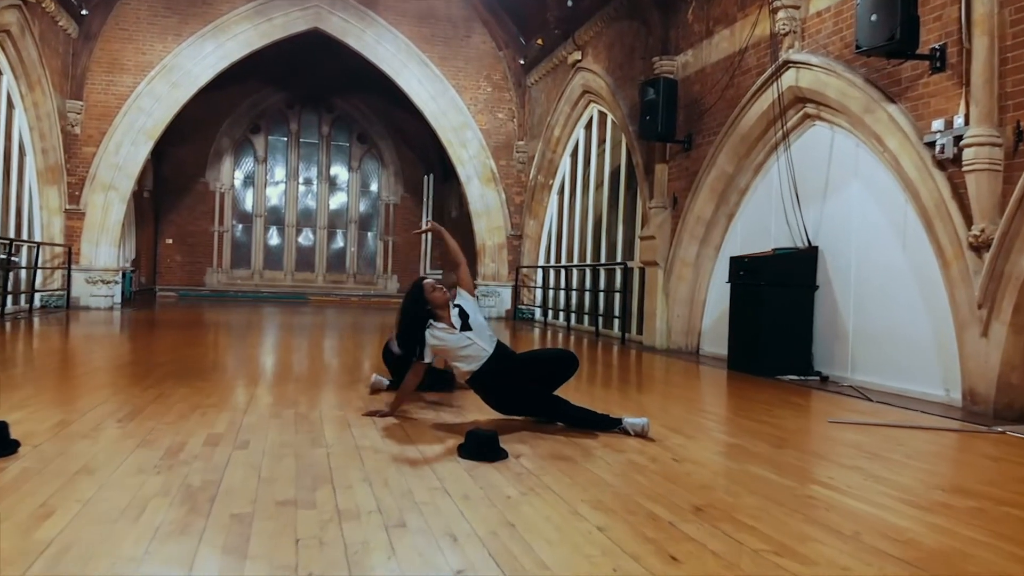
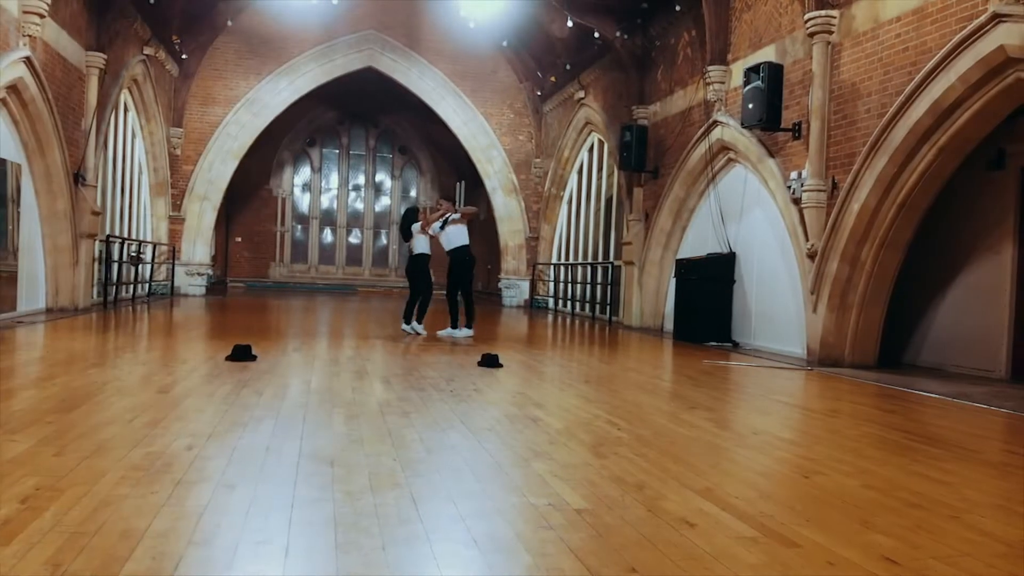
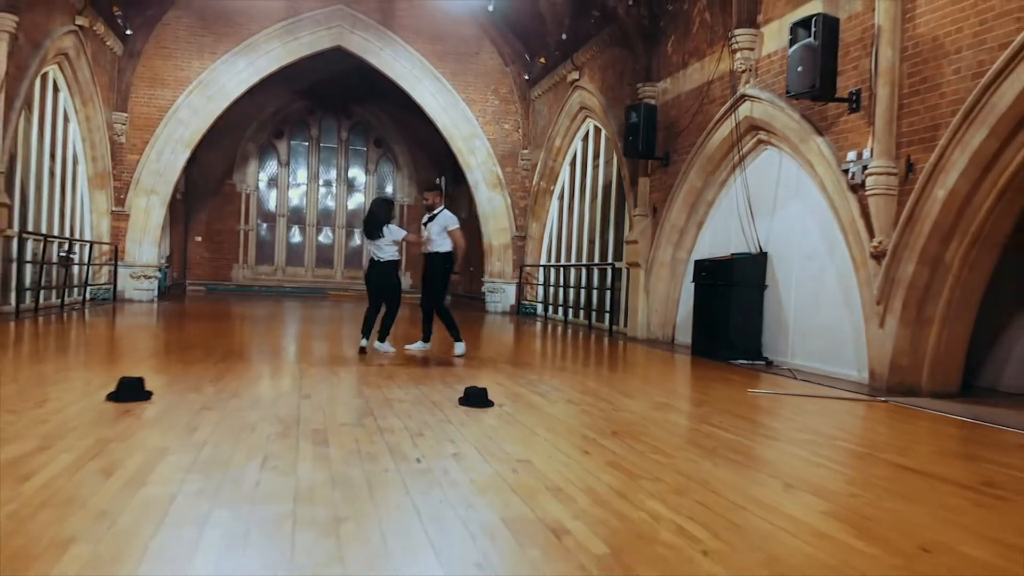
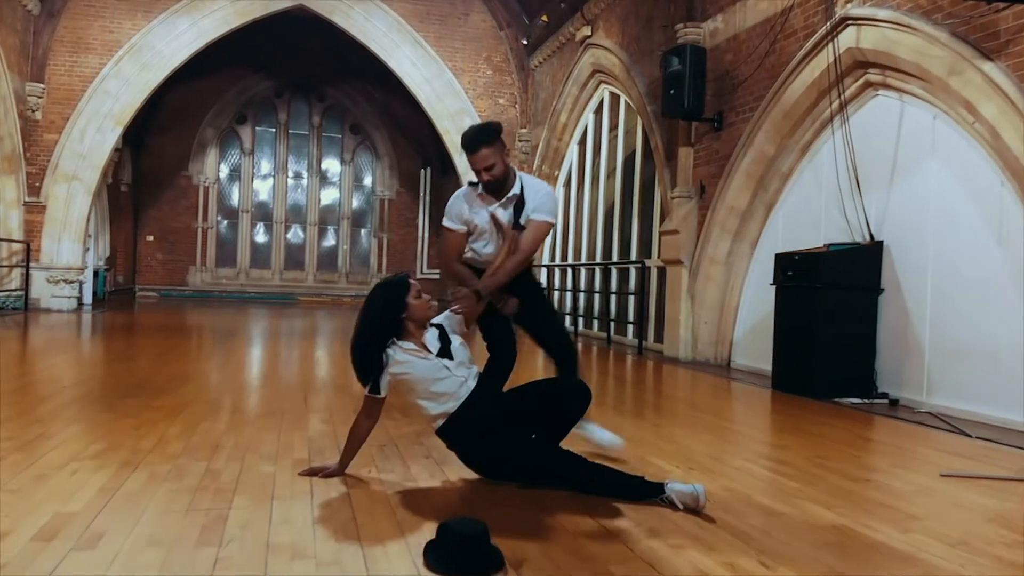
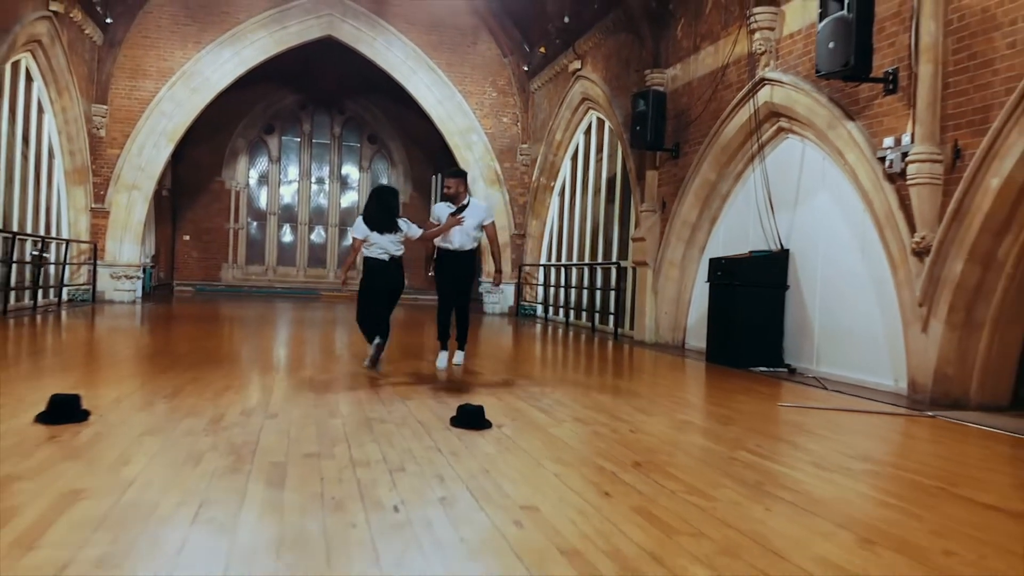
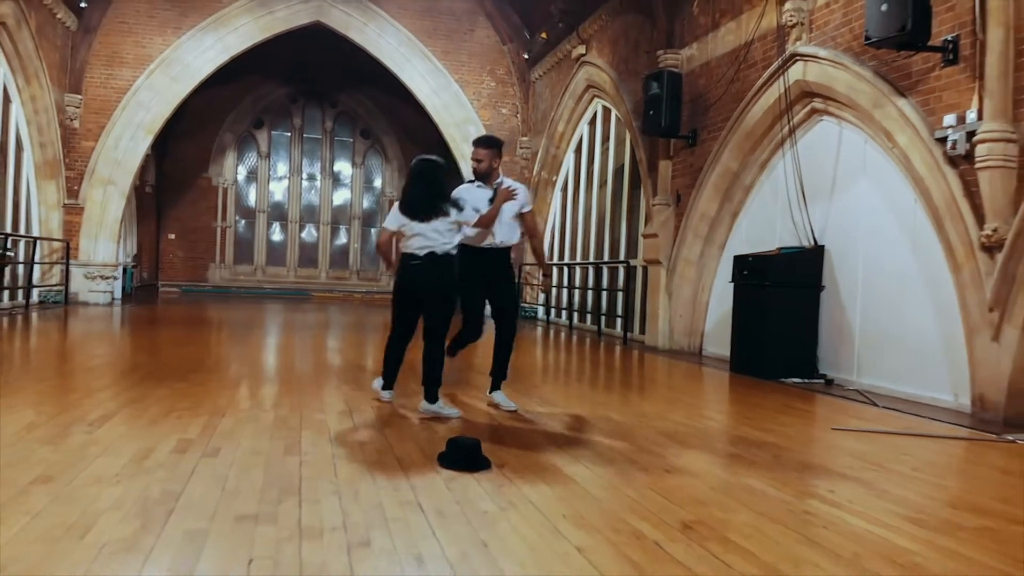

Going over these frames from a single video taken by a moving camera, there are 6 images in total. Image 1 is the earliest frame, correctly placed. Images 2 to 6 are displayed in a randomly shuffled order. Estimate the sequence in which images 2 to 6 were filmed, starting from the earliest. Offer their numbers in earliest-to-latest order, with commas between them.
4, 6, 5, 3, 2
